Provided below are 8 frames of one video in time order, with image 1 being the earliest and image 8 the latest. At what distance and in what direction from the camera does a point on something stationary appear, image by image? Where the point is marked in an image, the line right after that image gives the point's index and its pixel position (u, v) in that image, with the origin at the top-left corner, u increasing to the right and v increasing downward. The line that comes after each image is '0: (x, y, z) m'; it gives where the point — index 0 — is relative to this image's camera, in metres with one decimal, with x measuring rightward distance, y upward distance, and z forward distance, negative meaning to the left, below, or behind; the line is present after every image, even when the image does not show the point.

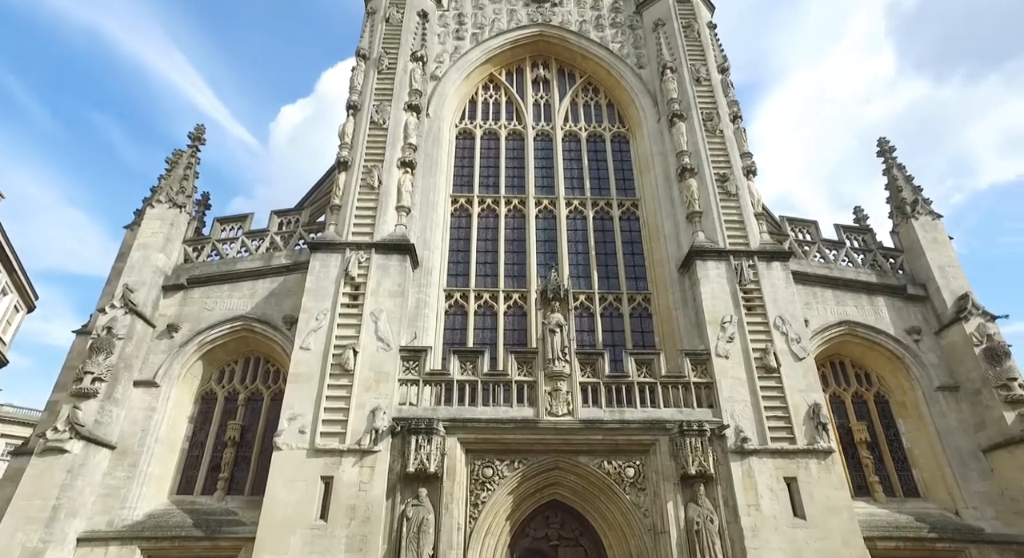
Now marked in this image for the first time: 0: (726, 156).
0: (+4.8, +2.8, +15.3) m
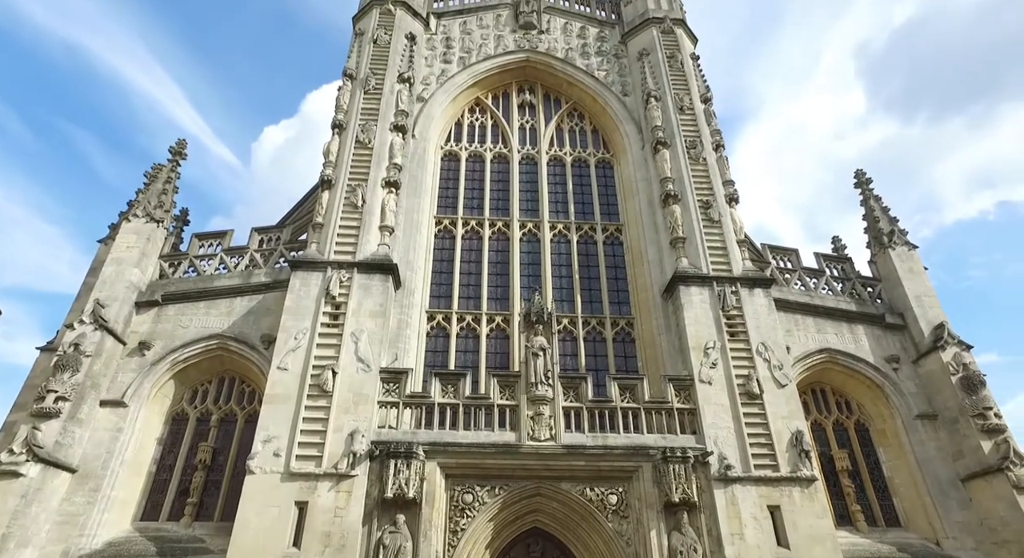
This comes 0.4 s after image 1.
0: (+4.5, +2.2, +15.5) m
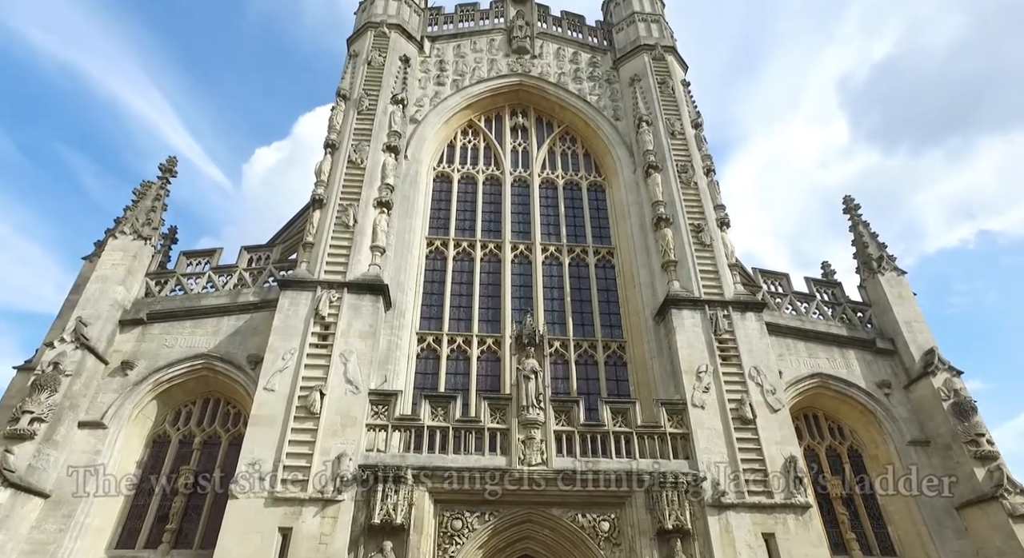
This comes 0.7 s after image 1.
0: (+4.3, +1.6, +15.5) m
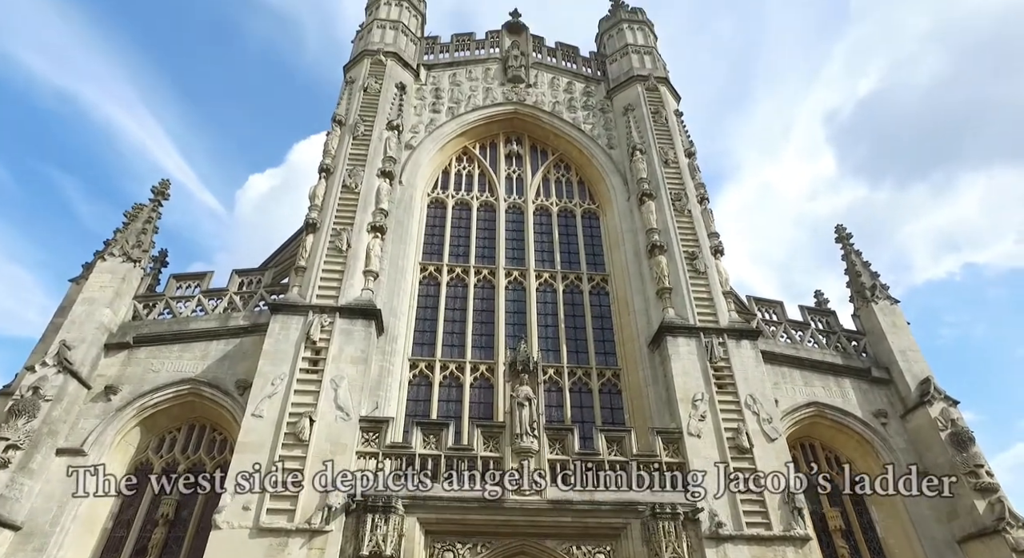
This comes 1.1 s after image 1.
0: (+4.2, +1.0, +15.6) m
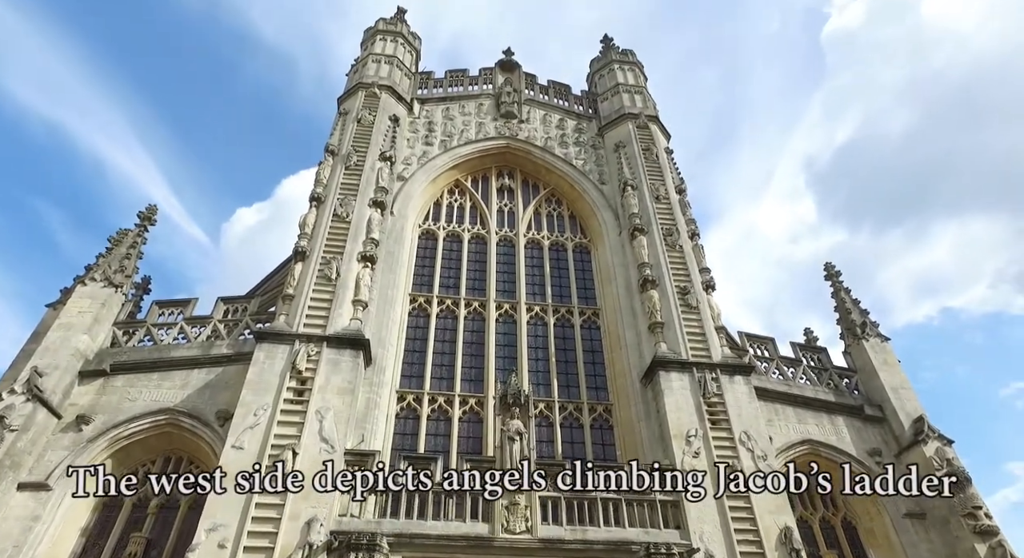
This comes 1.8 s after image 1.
0: (+4.0, +0.2, +15.5) m
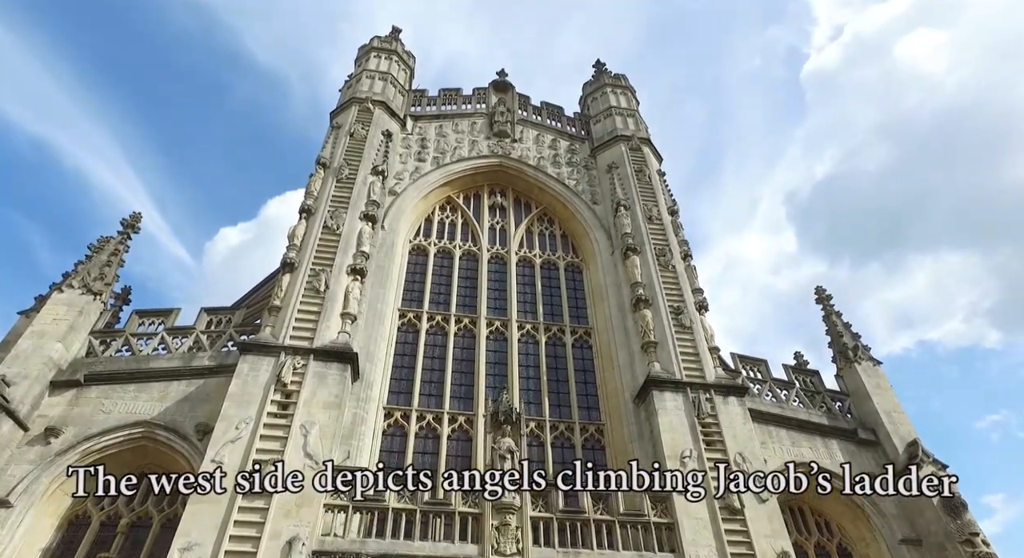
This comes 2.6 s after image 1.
0: (+3.8, -0.3, +15.4) m
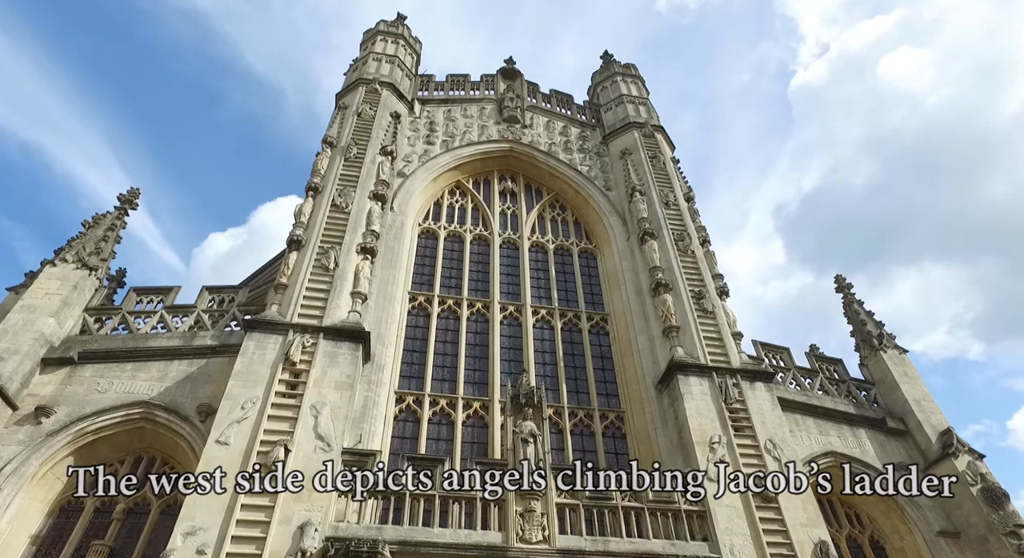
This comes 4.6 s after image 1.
0: (+4.1, +0.1, +14.9) m
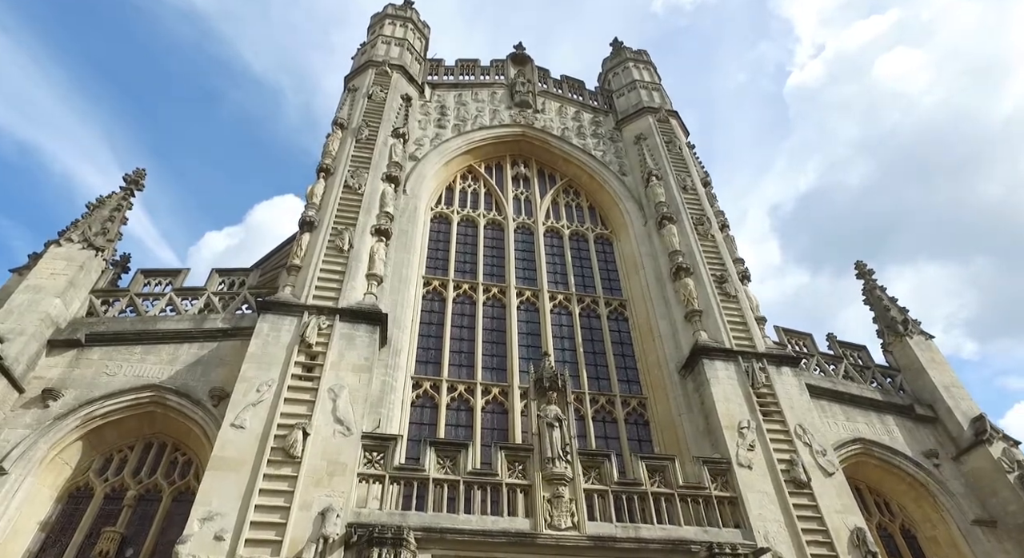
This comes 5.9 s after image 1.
0: (+4.5, +0.4, +14.5) m
